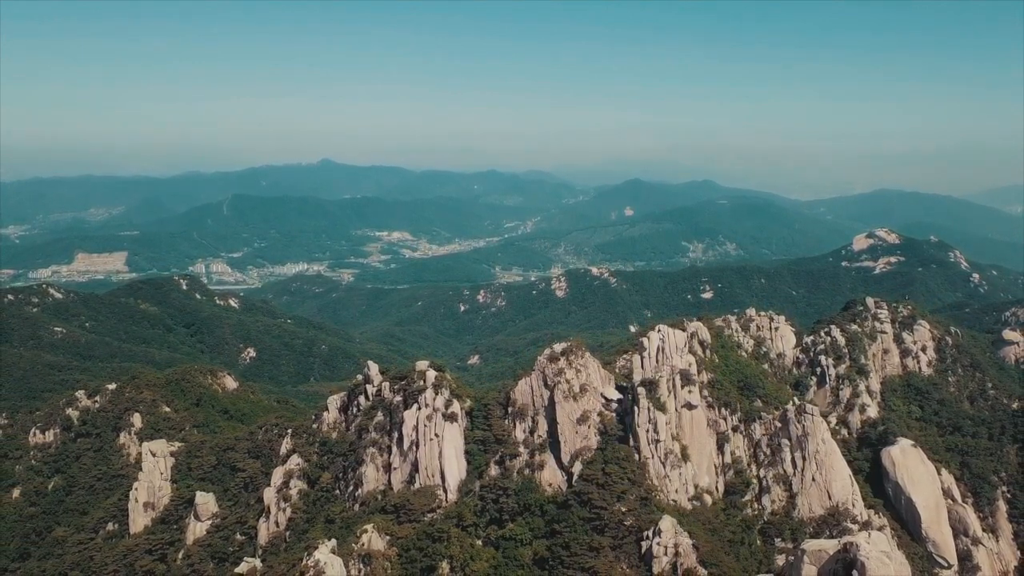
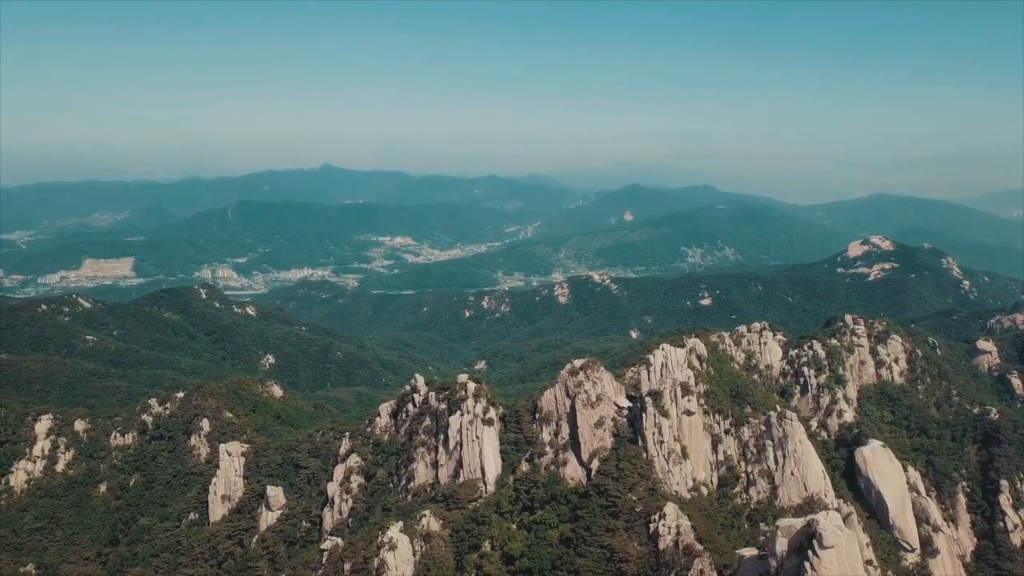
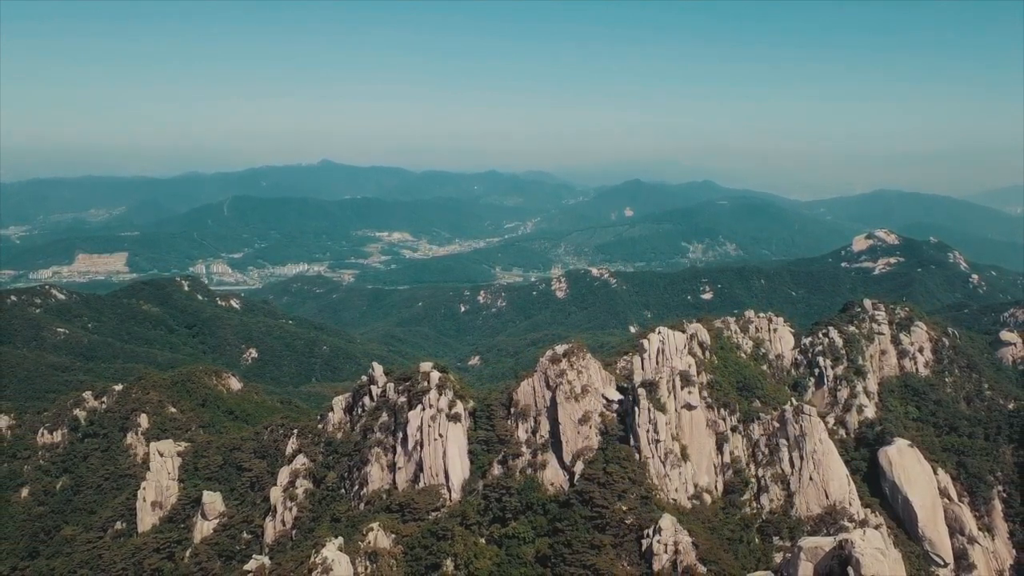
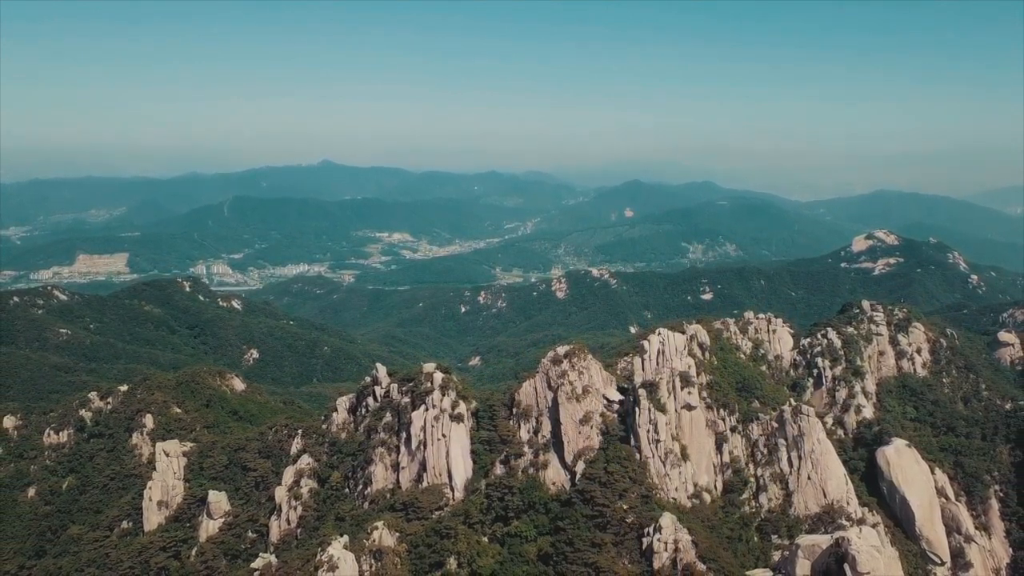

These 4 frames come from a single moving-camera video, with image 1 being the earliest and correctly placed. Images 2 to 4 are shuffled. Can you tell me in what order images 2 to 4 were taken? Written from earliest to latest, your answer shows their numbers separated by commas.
3, 4, 2
